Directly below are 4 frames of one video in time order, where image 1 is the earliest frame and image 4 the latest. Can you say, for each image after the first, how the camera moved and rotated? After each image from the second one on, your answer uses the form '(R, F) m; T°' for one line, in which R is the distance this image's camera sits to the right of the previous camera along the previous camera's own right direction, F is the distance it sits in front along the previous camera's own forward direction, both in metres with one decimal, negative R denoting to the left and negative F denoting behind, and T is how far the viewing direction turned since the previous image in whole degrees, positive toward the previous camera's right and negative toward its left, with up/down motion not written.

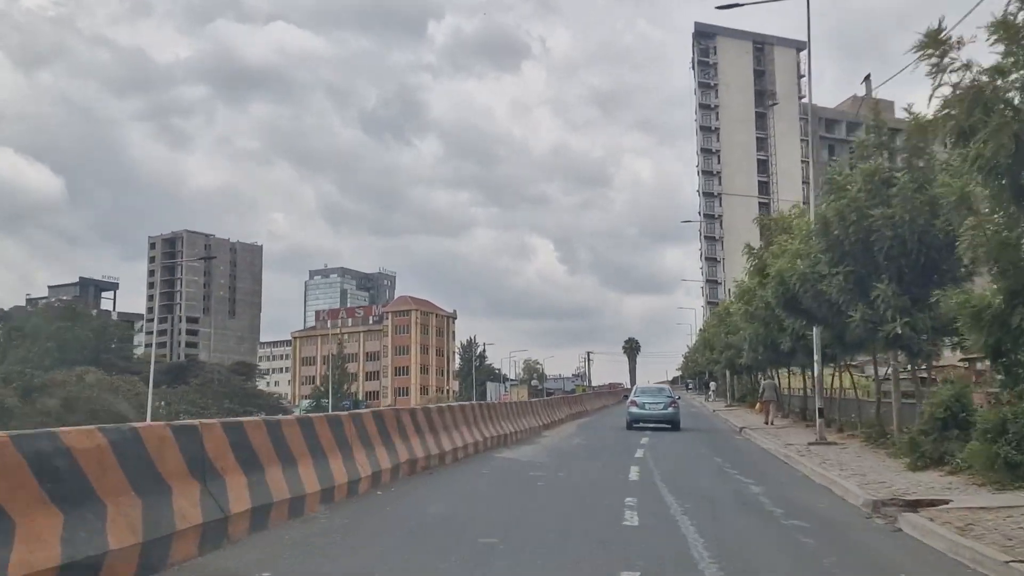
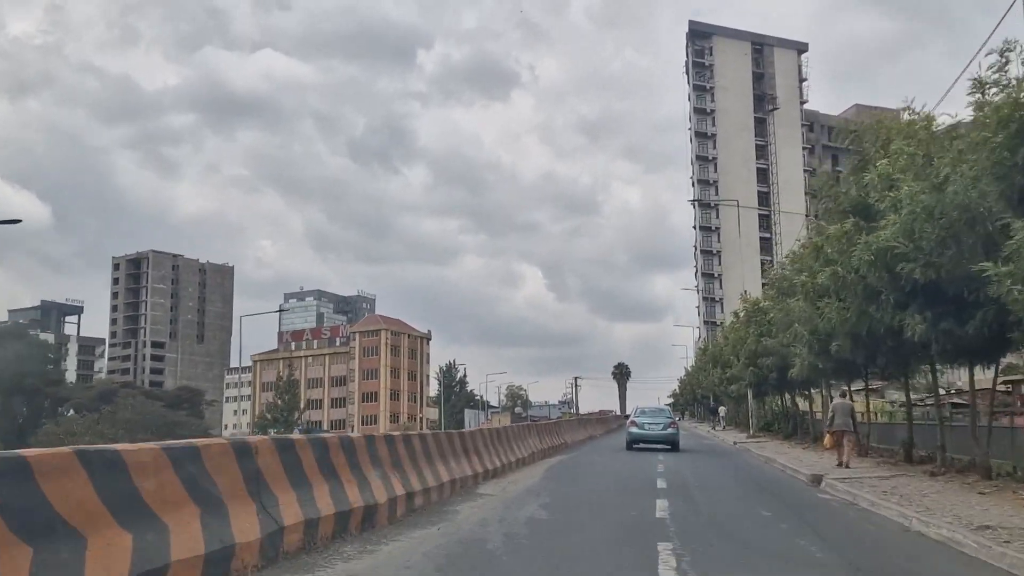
(+0.9, +8.0) m; +1°
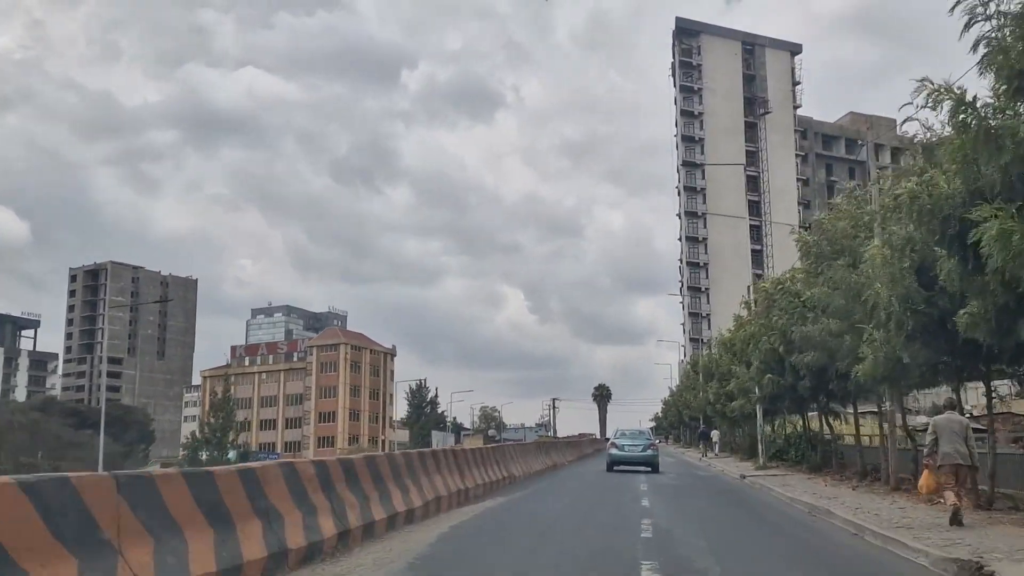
(+1.0, +6.3) m; +1°
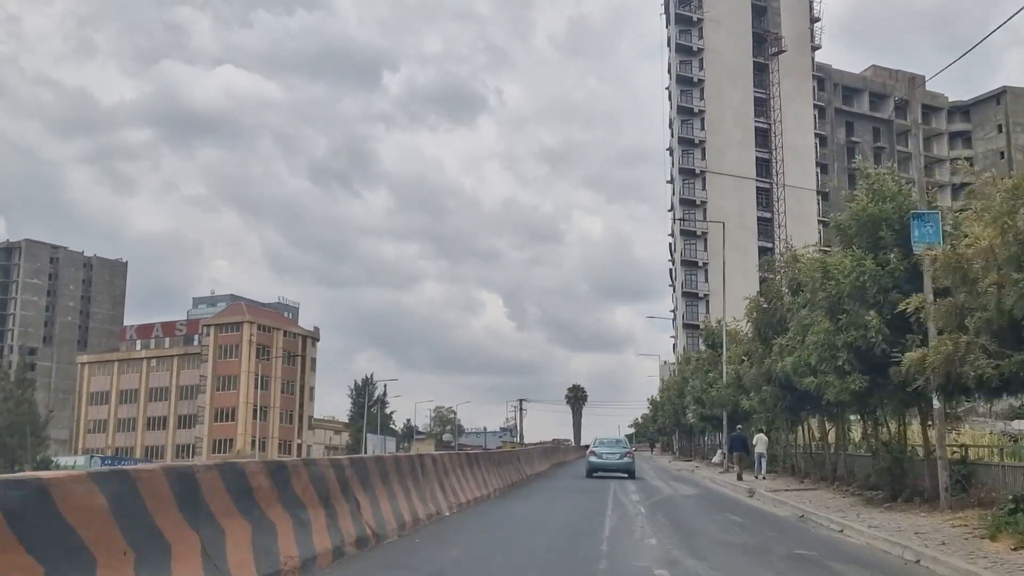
(+2.0, +16.1) m; +1°
